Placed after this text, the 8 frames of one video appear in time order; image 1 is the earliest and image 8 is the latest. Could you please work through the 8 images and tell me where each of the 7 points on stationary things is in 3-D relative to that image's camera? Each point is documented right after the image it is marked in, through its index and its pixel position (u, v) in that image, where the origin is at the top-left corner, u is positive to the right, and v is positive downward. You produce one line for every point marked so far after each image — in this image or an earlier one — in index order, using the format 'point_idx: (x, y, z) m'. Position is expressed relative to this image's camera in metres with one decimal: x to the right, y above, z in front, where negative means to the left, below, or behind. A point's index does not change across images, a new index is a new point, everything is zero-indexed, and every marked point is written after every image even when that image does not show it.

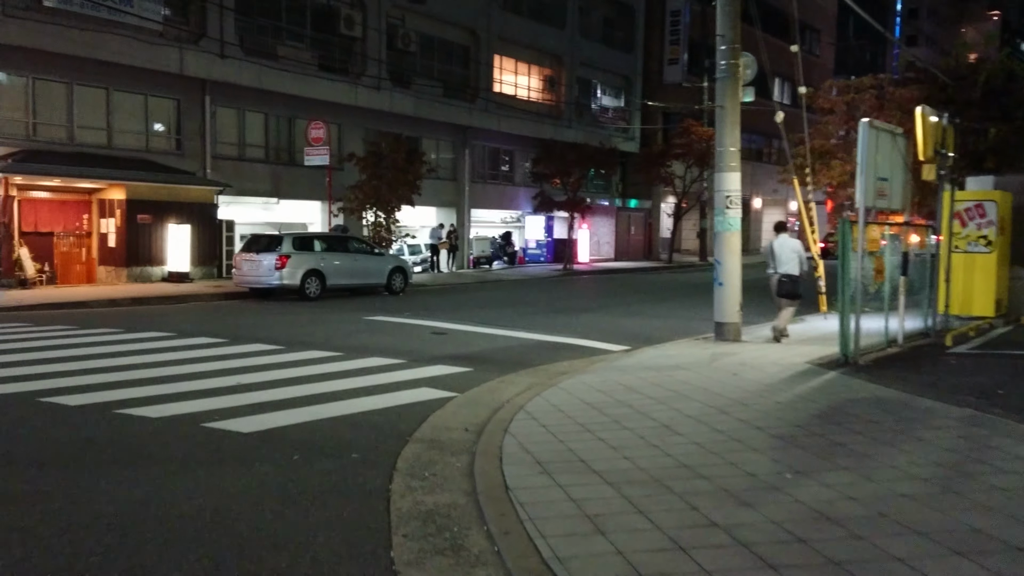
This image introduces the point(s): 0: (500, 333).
0: (-0.2, -0.8, +16.5) m
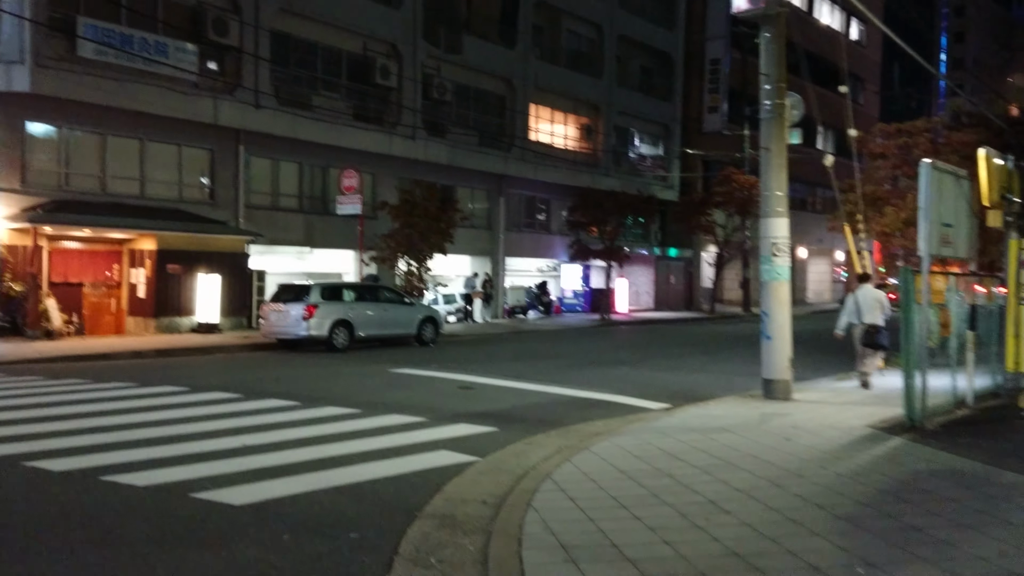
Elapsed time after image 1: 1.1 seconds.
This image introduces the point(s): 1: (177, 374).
0: (+0.4, -1.8, +15.7) m
1: (-6.1, -1.6, +15.8) m
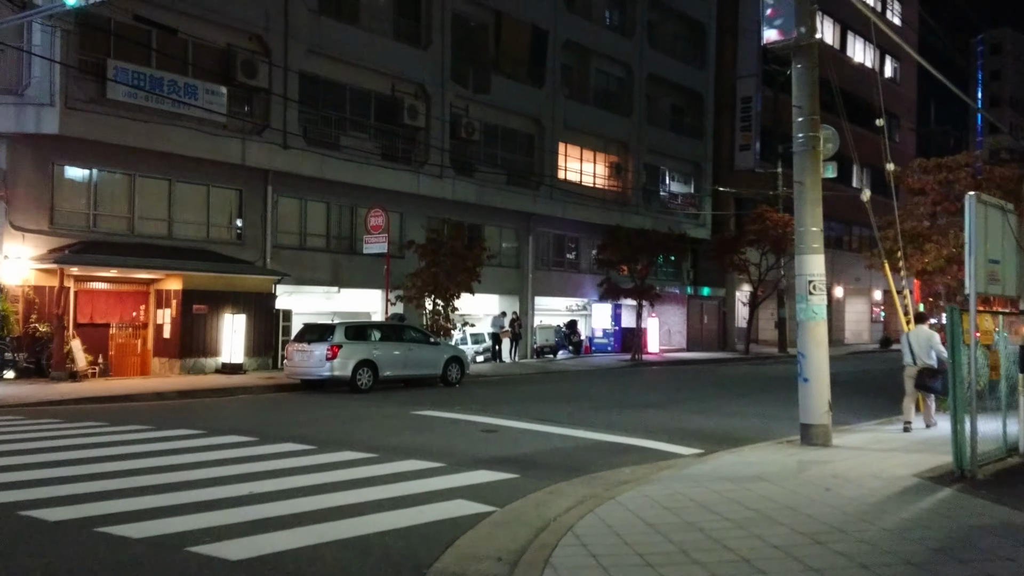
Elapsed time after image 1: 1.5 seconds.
0: (+0.8, -2.5, +15.1) m
1: (-5.6, -2.3, +15.5) m
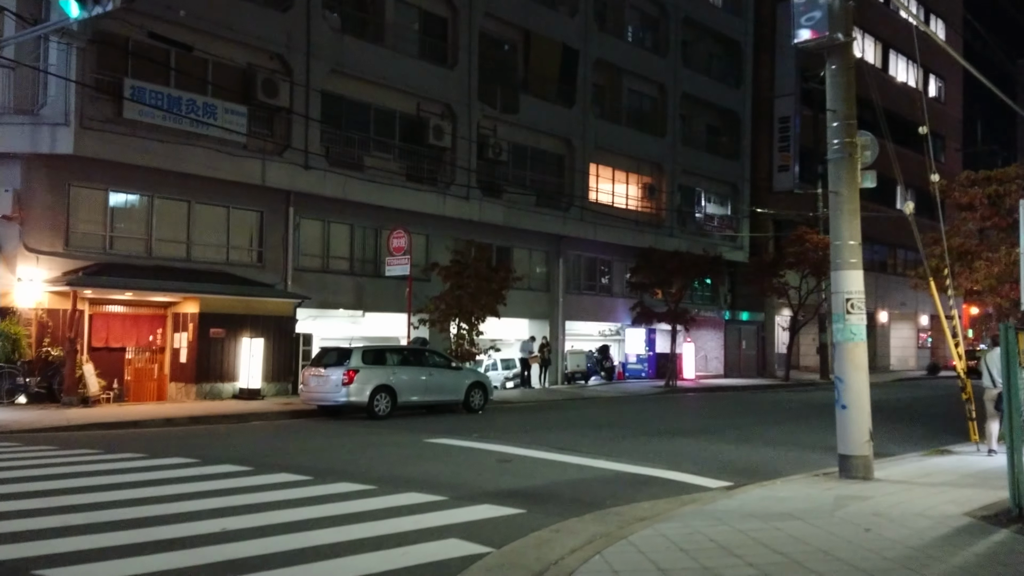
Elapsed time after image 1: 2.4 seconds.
0: (+1.0, -2.8, +14.1) m
1: (-5.3, -2.6, +14.8) m
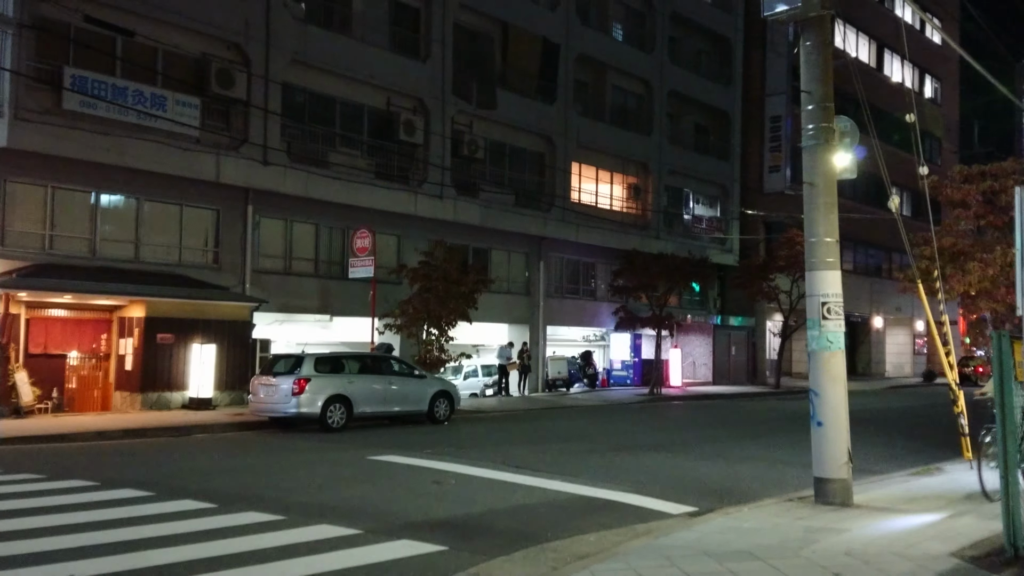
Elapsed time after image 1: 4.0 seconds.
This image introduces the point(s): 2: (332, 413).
0: (+0.2, -2.9, +12.8) m
1: (-6.1, -2.7, +13.4) m
2: (-4.0, -2.8, +19.2) m
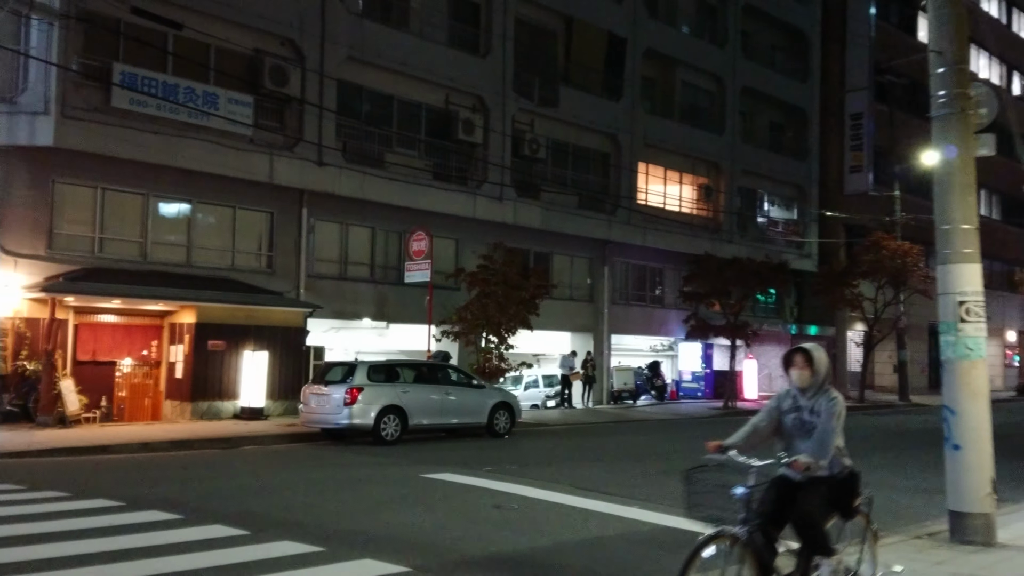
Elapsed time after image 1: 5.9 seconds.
0: (+1.2, -2.9, +11.2) m
1: (-5.2, -2.7, +12.3) m
2: (-2.6, -2.8, +18.0) m
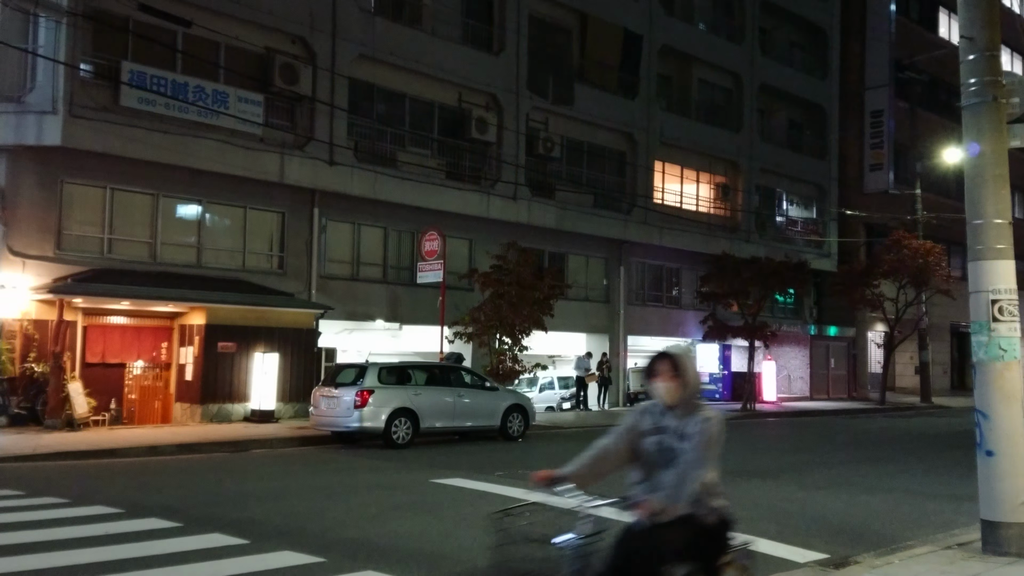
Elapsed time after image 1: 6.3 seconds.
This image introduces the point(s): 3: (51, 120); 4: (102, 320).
0: (+1.3, -2.8, +10.8) m
1: (-5.0, -2.7, +12.1) m
2: (-2.3, -2.8, +17.7) m
3: (-9.7, +3.5, +18.3) m
4: (-9.2, -0.7, +19.5) m
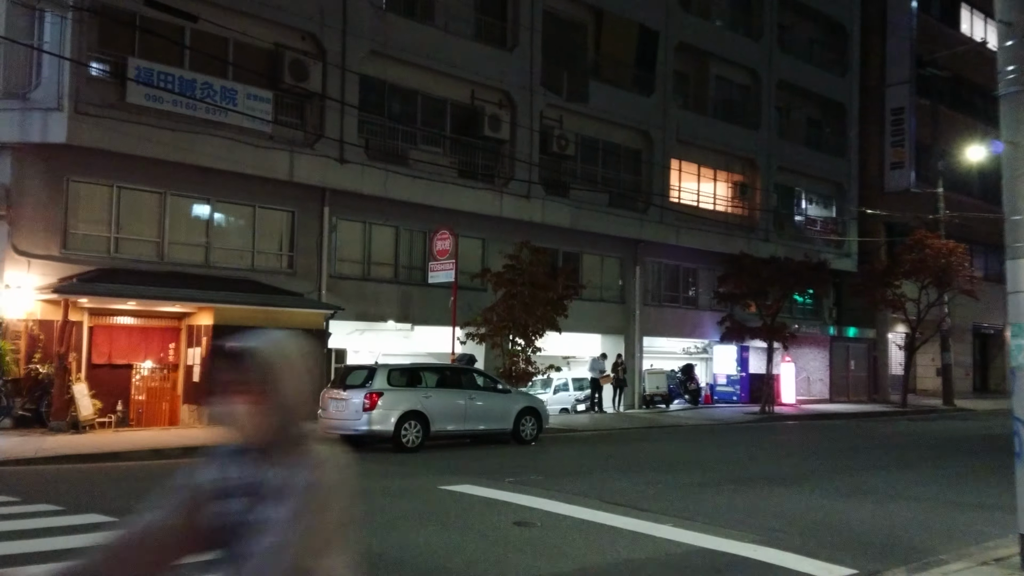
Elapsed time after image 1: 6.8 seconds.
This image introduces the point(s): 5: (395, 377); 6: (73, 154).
0: (+1.4, -2.8, +10.4) m
1: (-4.8, -2.7, +11.7) m
2: (-2.1, -2.9, +17.3) m
3: (-9.4, +3.5, +18.0) m
4: (-9.0, -0.7, +19.2) m
5: (-2.4, -1.8, +17.5) m
6: (-9.4, +2.9, +18.7) m
